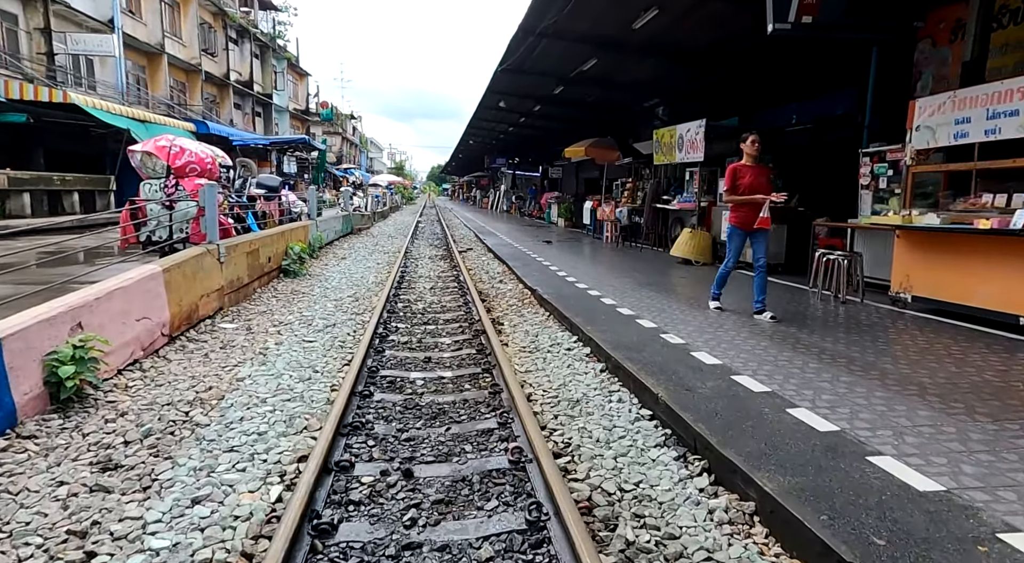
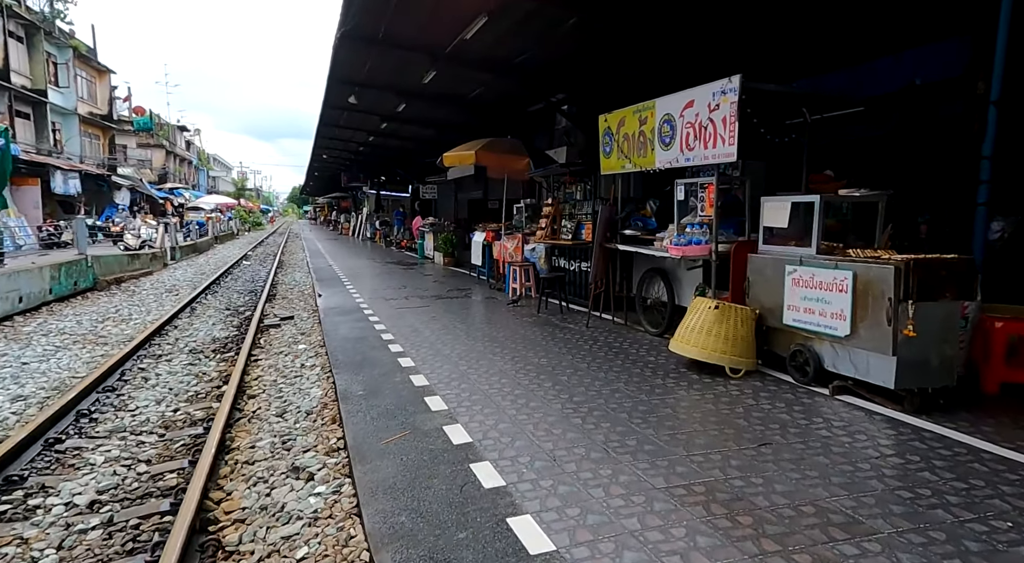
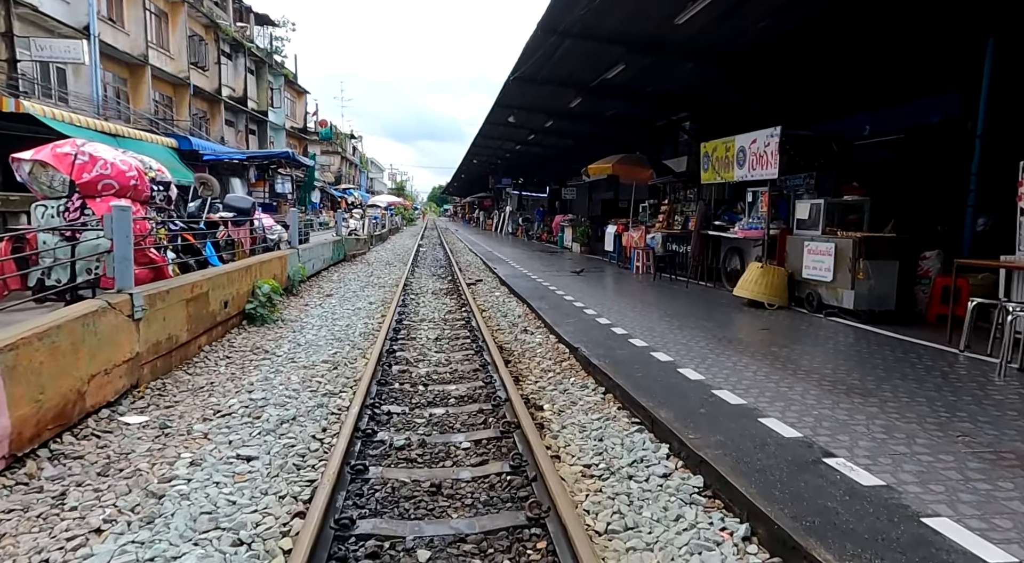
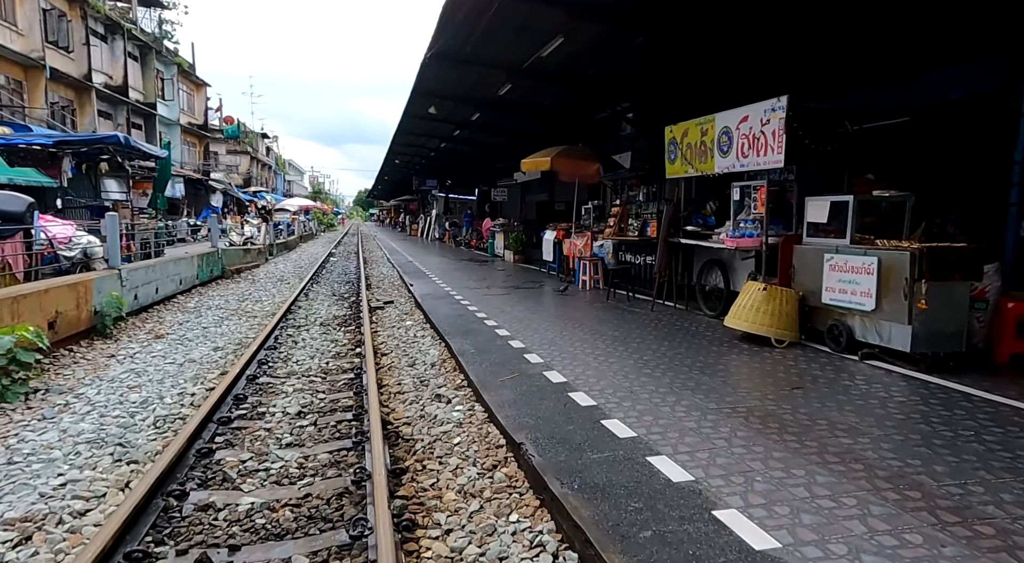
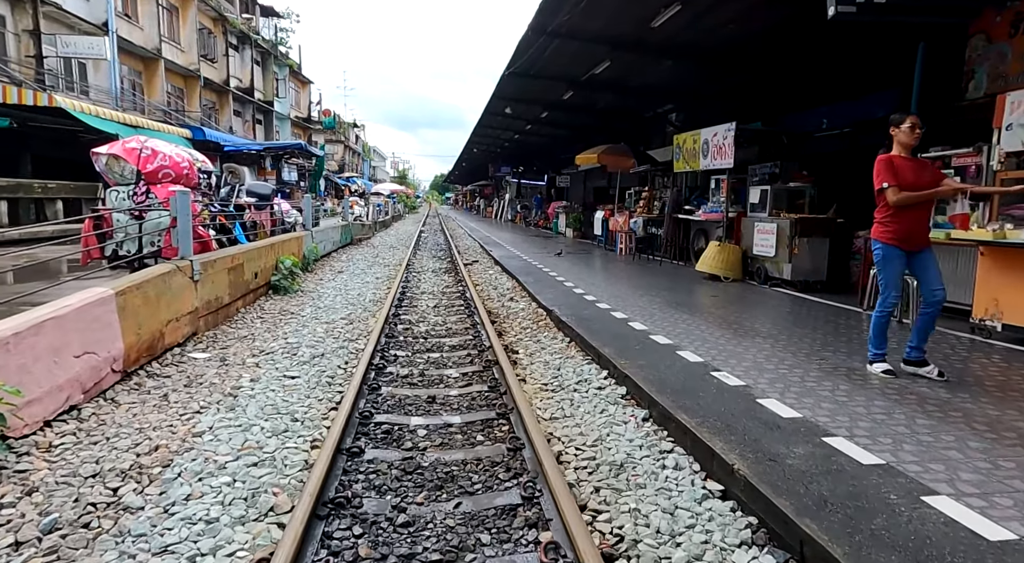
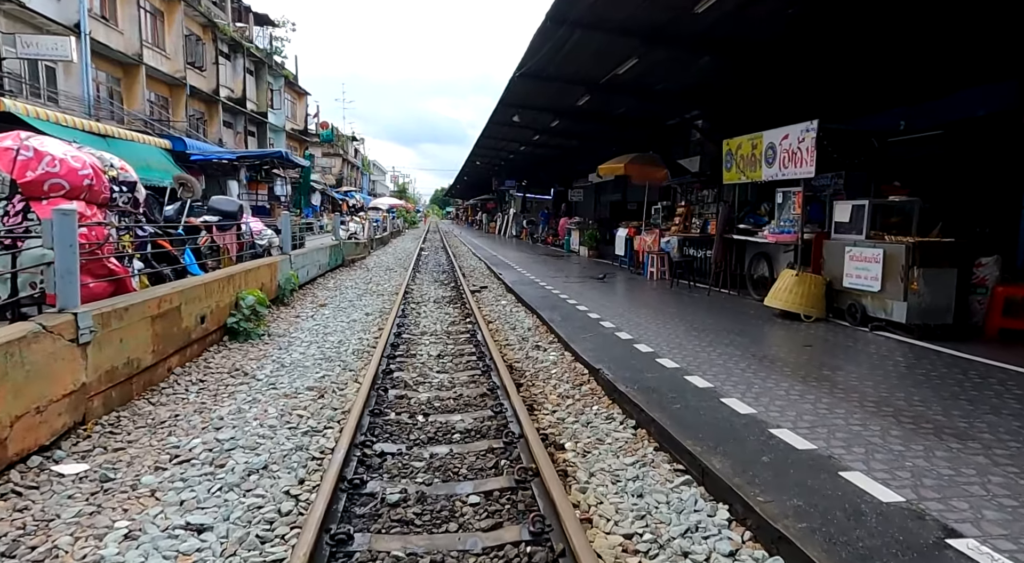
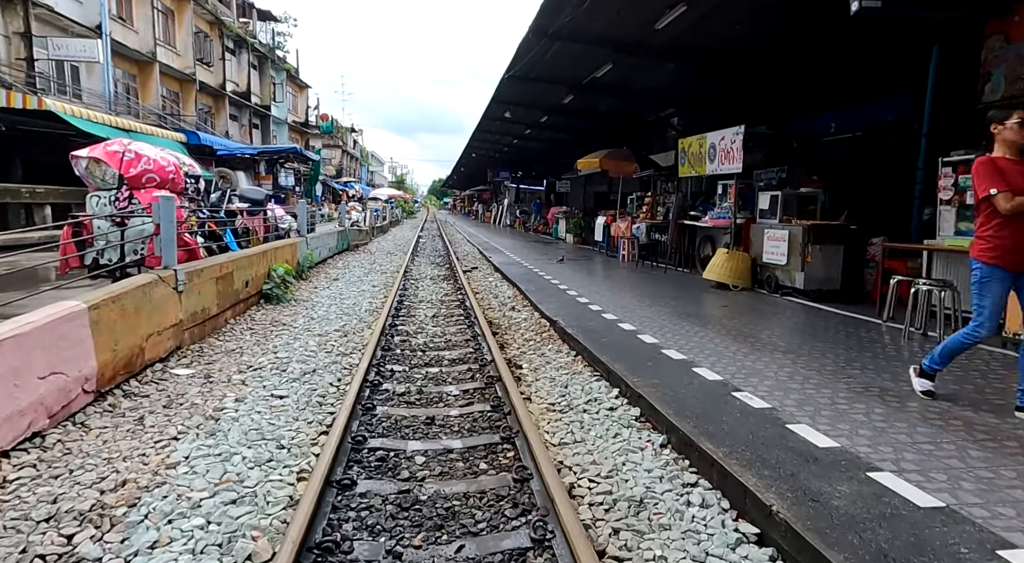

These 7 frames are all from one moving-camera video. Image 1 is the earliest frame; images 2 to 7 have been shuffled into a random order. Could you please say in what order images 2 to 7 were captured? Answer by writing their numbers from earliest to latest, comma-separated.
5, 7, 3, 6, 4, 2
